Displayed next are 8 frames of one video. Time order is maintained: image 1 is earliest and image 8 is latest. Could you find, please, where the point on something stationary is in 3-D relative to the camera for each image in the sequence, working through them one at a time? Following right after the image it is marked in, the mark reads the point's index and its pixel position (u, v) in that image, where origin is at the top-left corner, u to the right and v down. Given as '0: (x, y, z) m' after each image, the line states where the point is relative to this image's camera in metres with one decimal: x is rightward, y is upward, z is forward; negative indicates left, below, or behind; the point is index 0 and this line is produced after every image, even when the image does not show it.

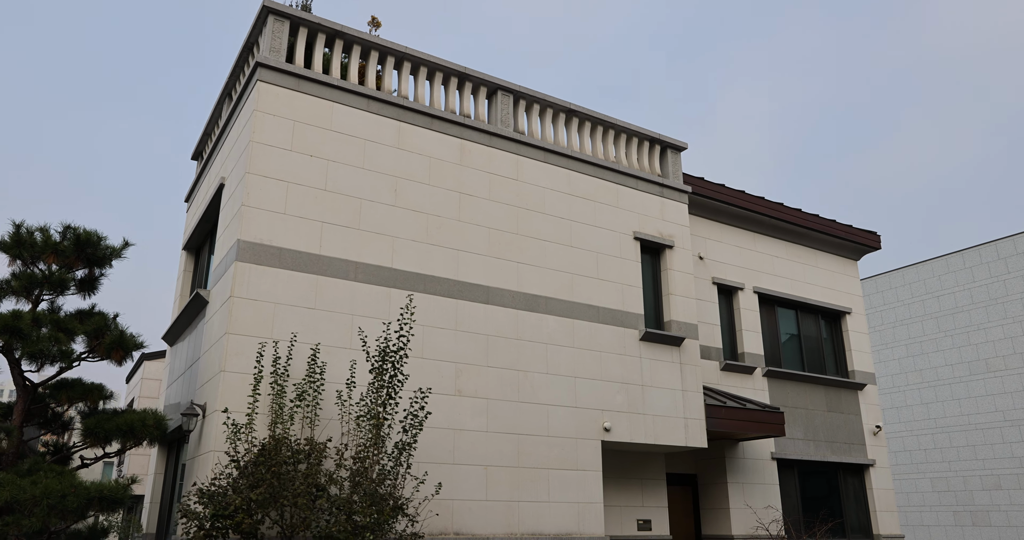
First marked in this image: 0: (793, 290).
0: (+6.8, -0.5, +17.7) m
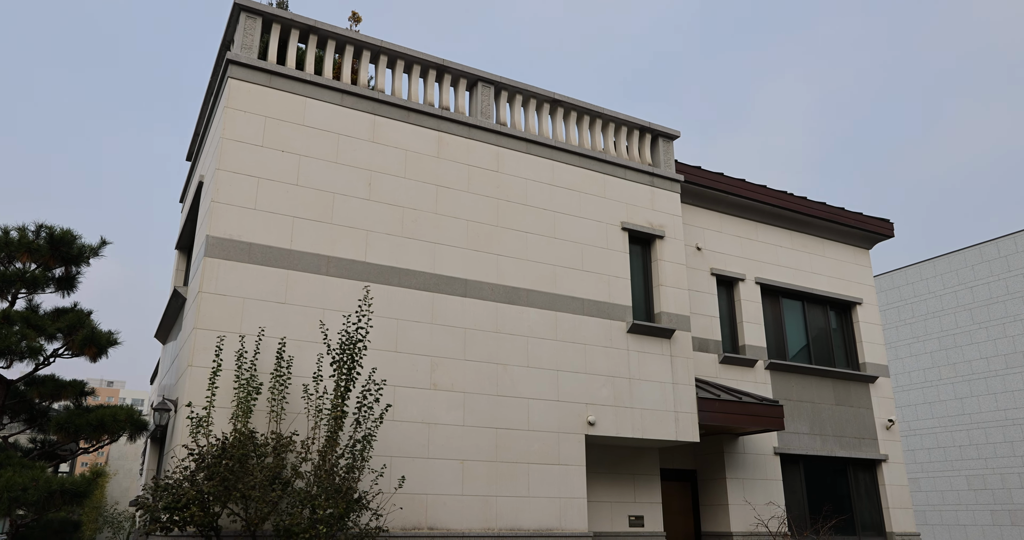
0: (+6.8, -0.3, +17.2) m
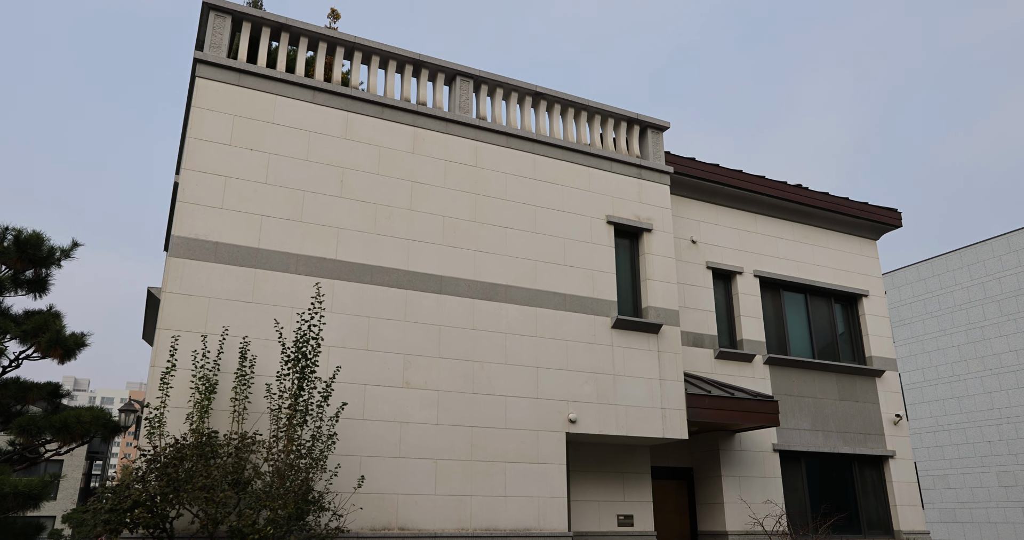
0: (+6.6, -0.1, +16.8) m
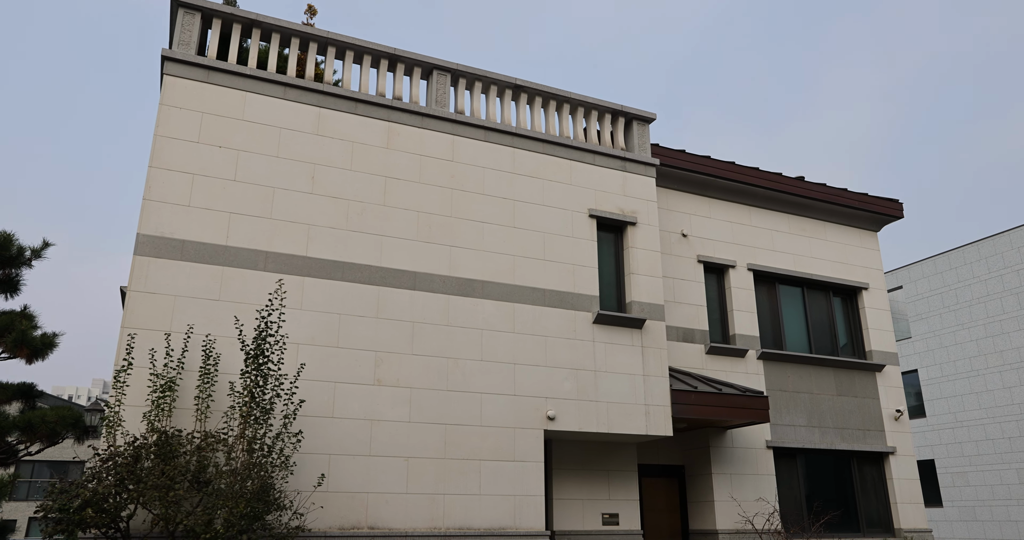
0: (+6.4, +0.1, +16.4) m
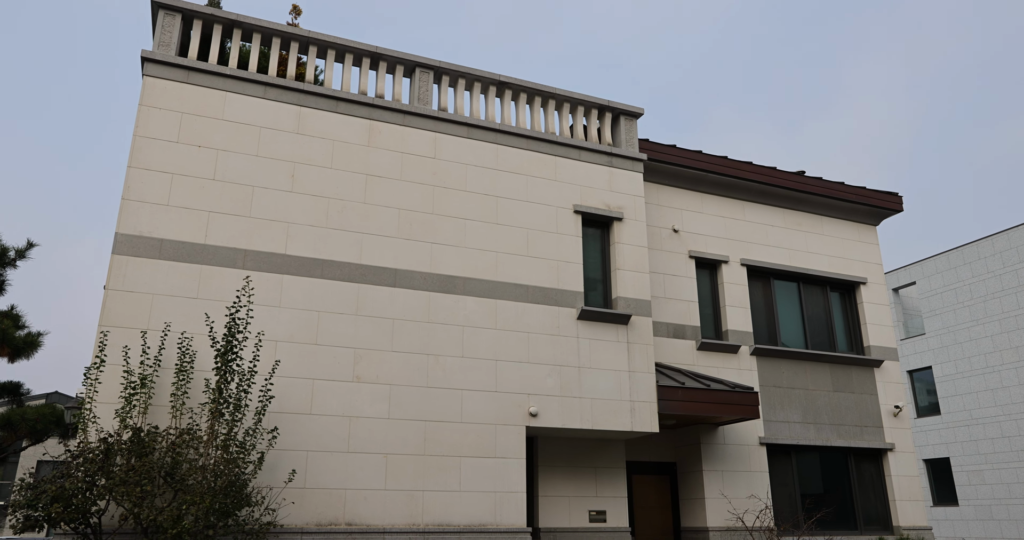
0: (+6.2, +0.2, +16.2) m
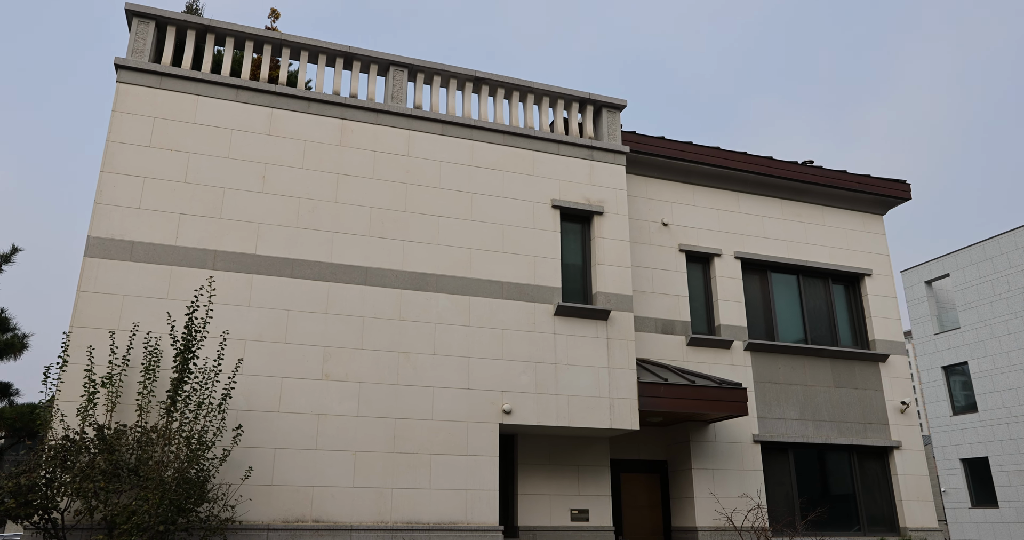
0: (+6.0, +0.4, +15.8) m
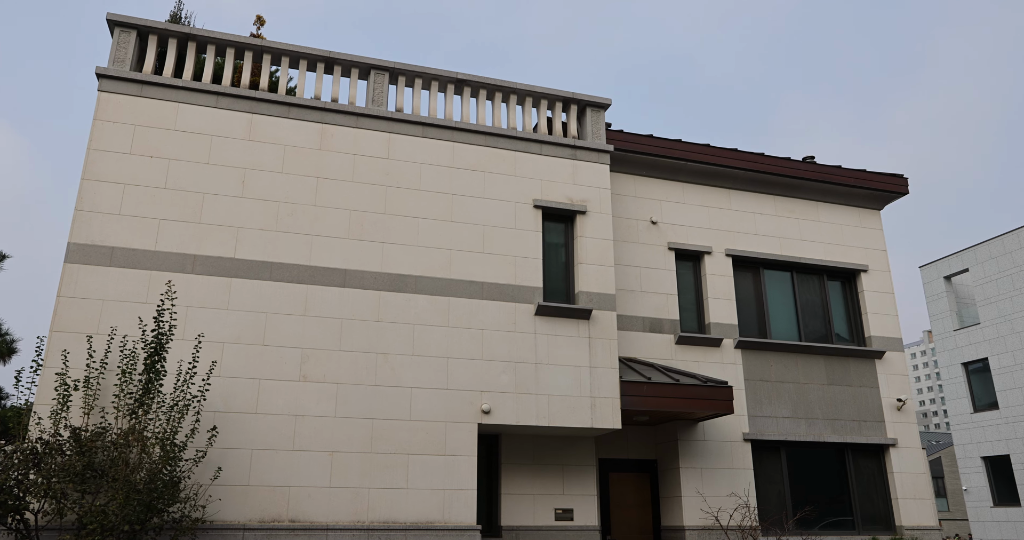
0: (+5.8, +0.4, +15.6) m
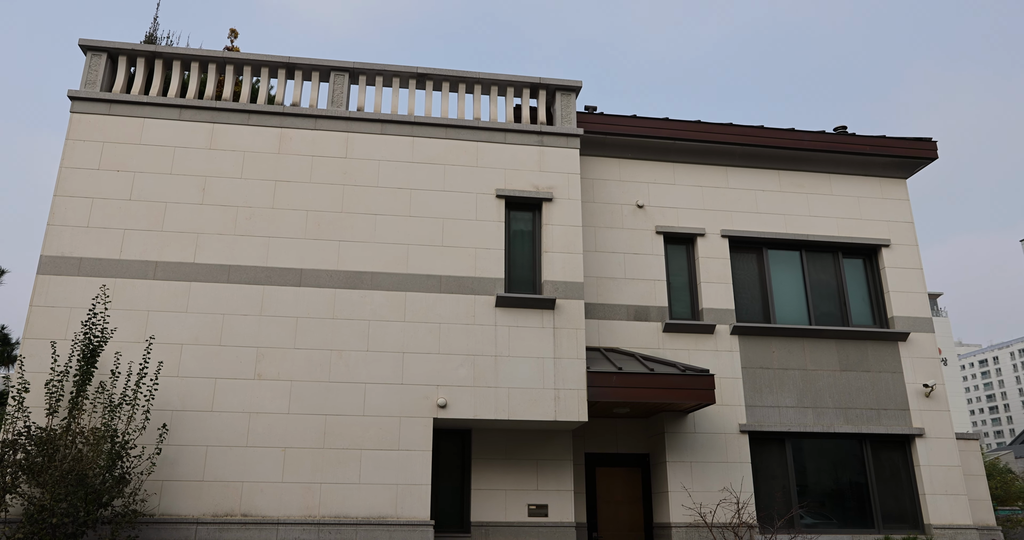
0: (+5.5, +0.8, +14.5) m
